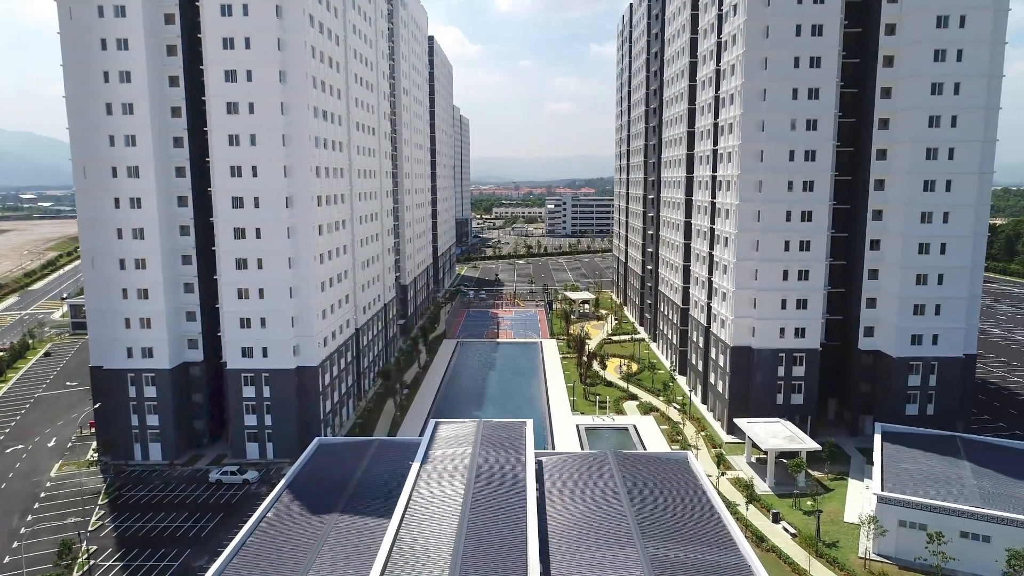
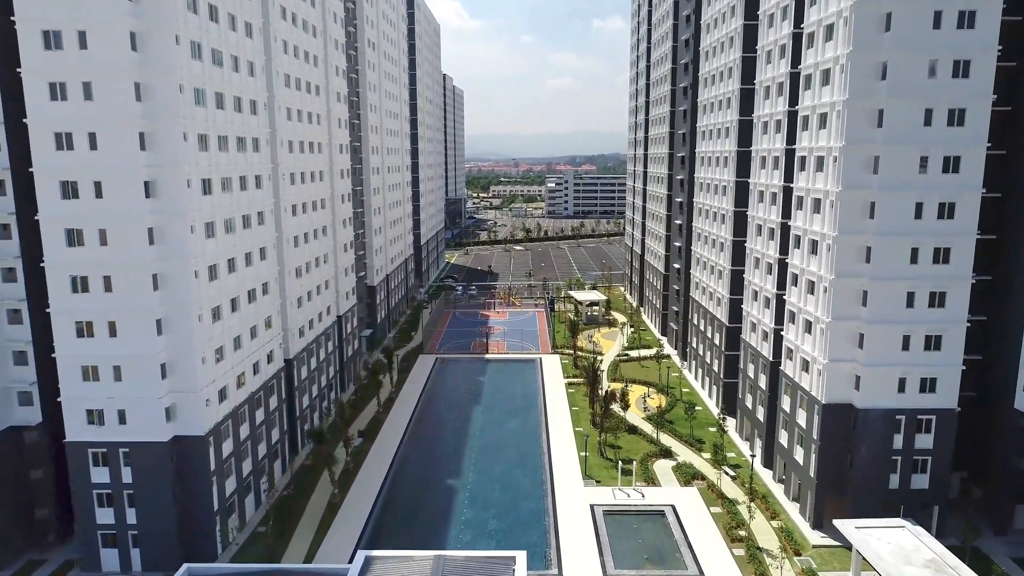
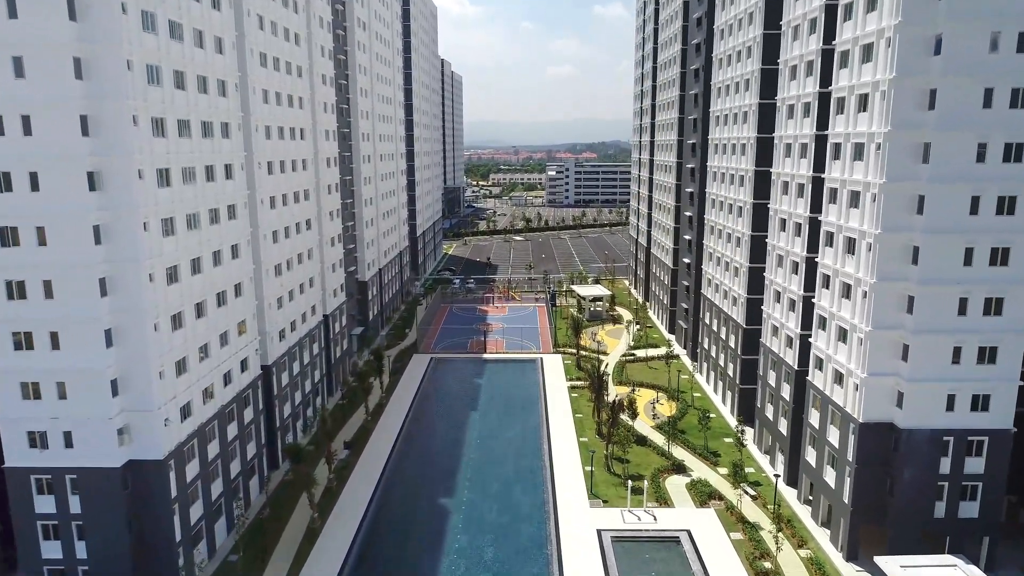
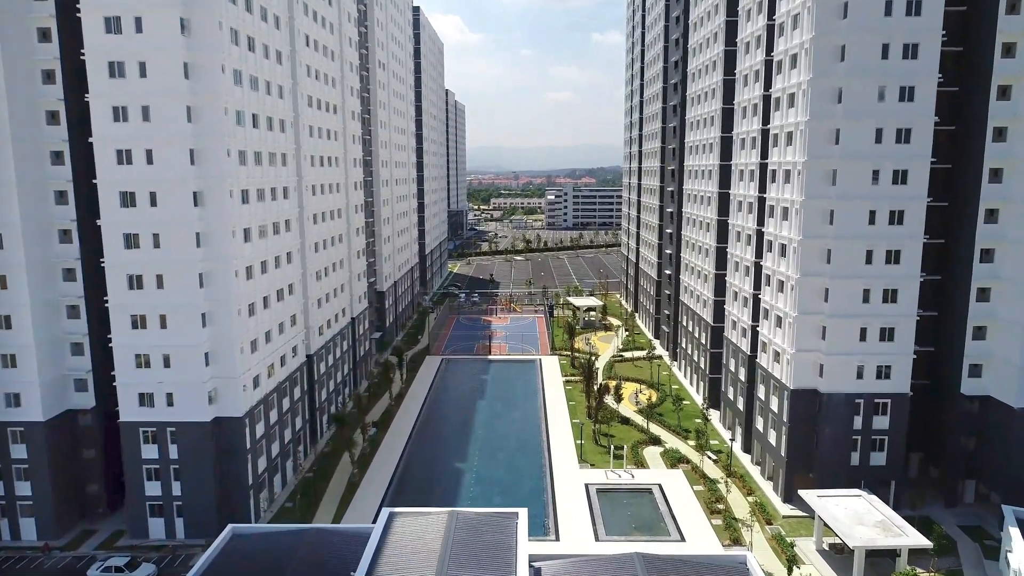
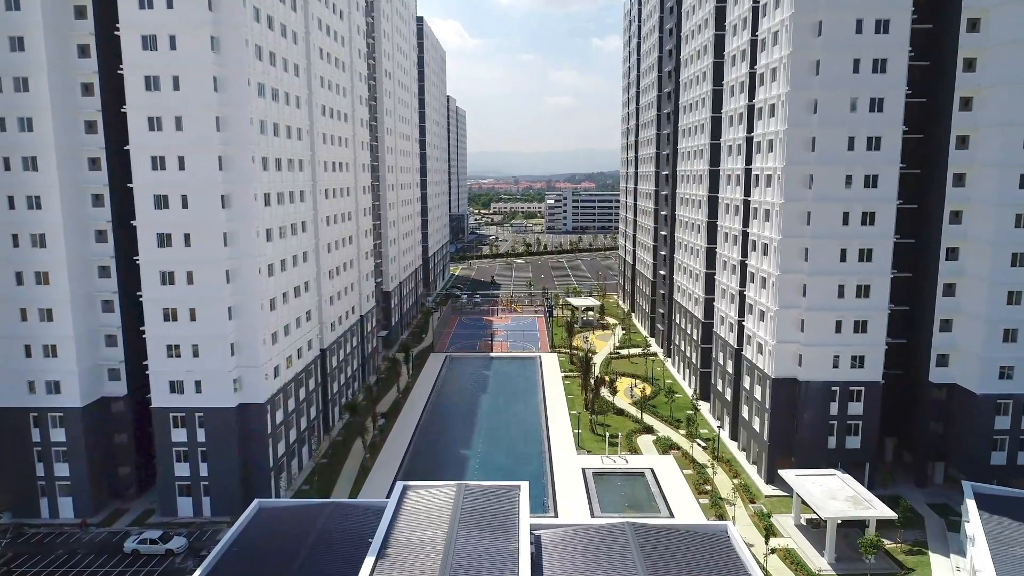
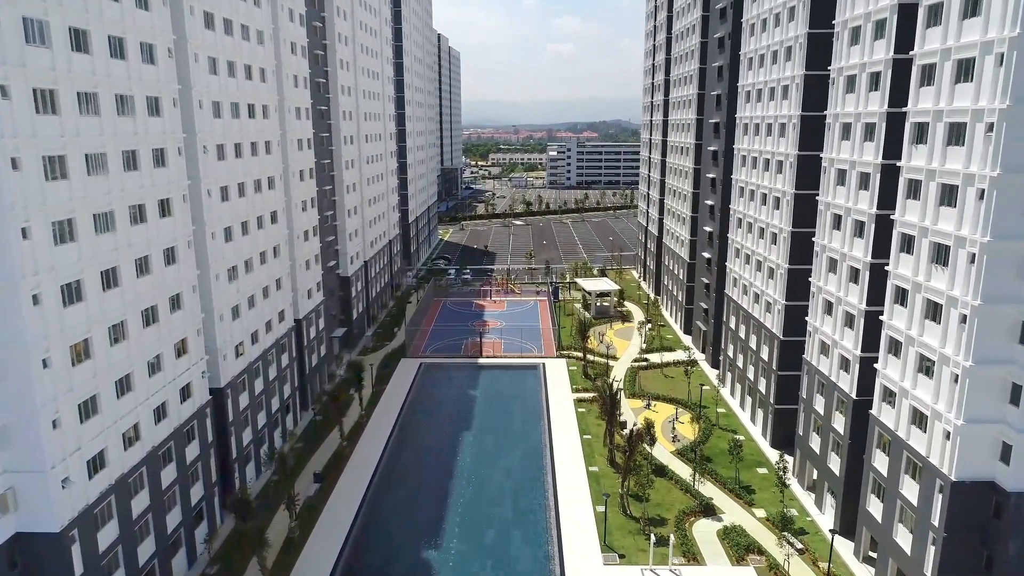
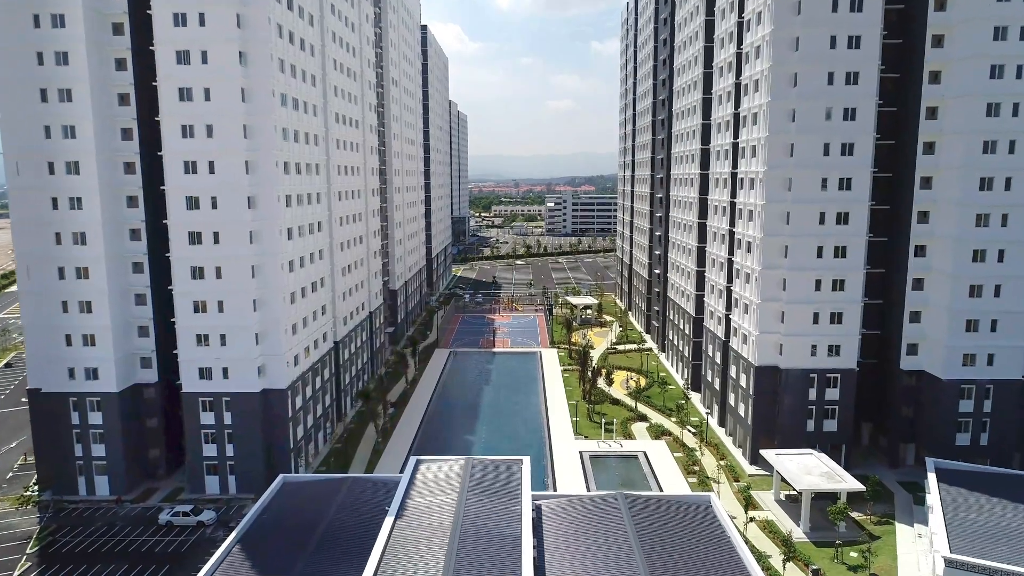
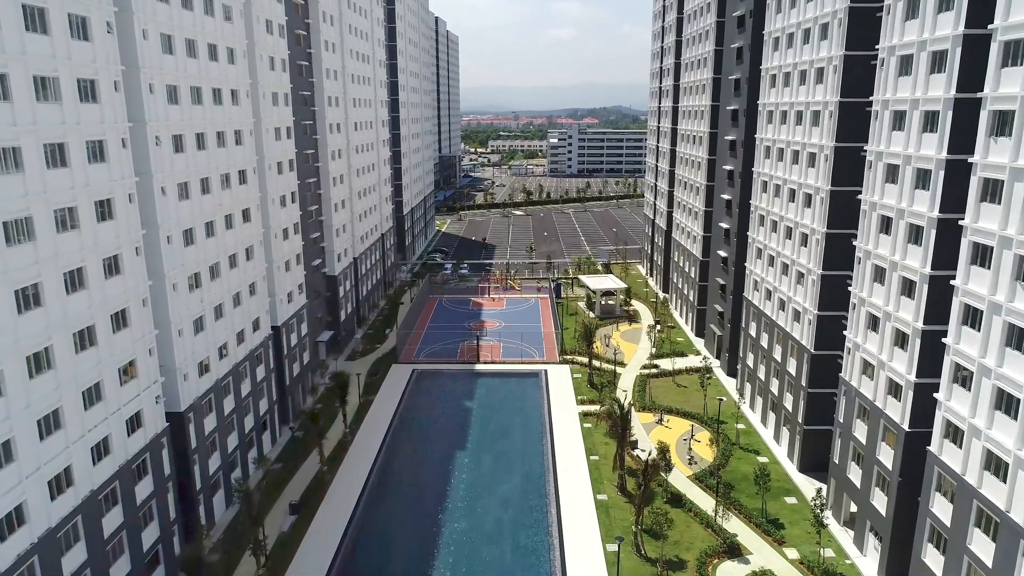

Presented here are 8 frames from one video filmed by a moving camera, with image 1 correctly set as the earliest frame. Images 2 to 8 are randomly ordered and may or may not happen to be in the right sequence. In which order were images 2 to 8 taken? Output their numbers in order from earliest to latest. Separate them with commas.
7, 5, 4, 2, 3, 6, 8
